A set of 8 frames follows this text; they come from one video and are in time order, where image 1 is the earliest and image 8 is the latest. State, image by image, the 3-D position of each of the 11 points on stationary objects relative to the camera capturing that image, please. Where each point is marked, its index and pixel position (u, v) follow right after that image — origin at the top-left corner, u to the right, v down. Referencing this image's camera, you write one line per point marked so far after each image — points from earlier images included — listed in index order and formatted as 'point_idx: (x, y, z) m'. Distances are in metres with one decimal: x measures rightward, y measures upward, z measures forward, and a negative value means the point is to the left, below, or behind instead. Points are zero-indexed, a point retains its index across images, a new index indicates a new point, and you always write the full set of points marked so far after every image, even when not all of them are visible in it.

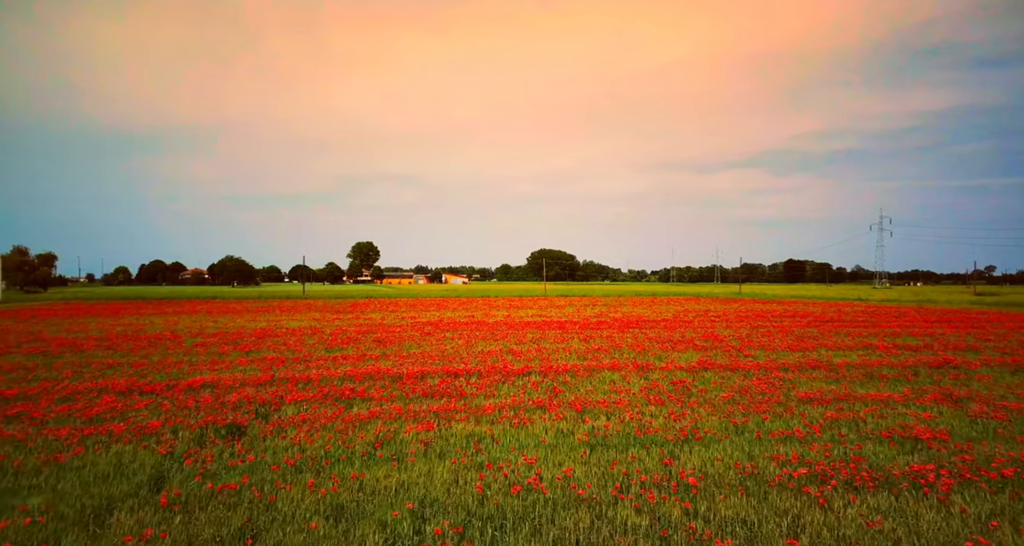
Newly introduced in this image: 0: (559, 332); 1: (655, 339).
0: (+1.5, -1.9, +19.4) m
1: (+4.1, -1.9, +17.3) m
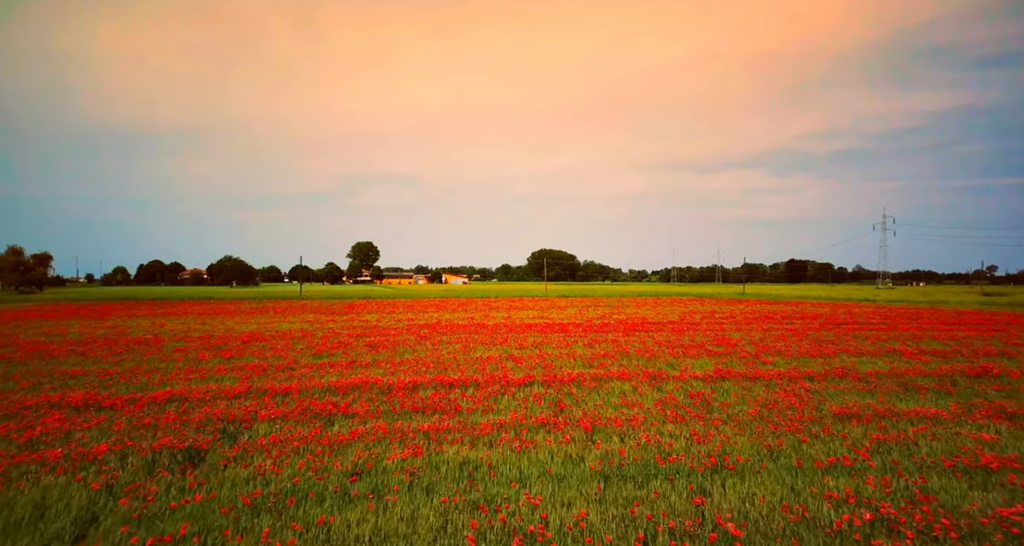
0: (+1.5, -2.0, +18.5) m
1: (+4.1, -1.9, +16.4) m
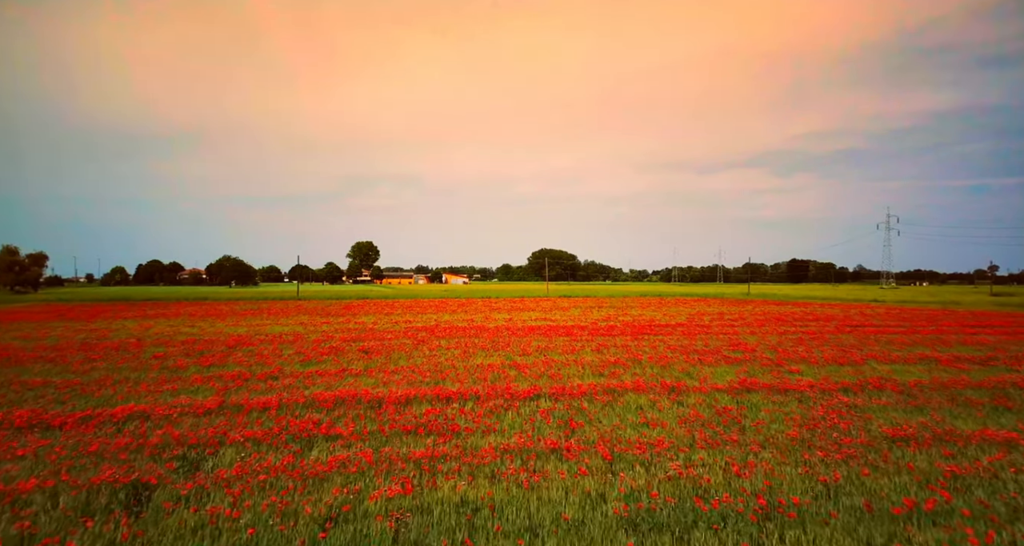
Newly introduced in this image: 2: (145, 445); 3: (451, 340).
0: (+1.6, -2.0, +17.4) m
1: (+4.1, -1.9, +15.3) m
2: (-3.9, -1.9, +6.5) m
3: (-1.8, -2.0, +17.9) m
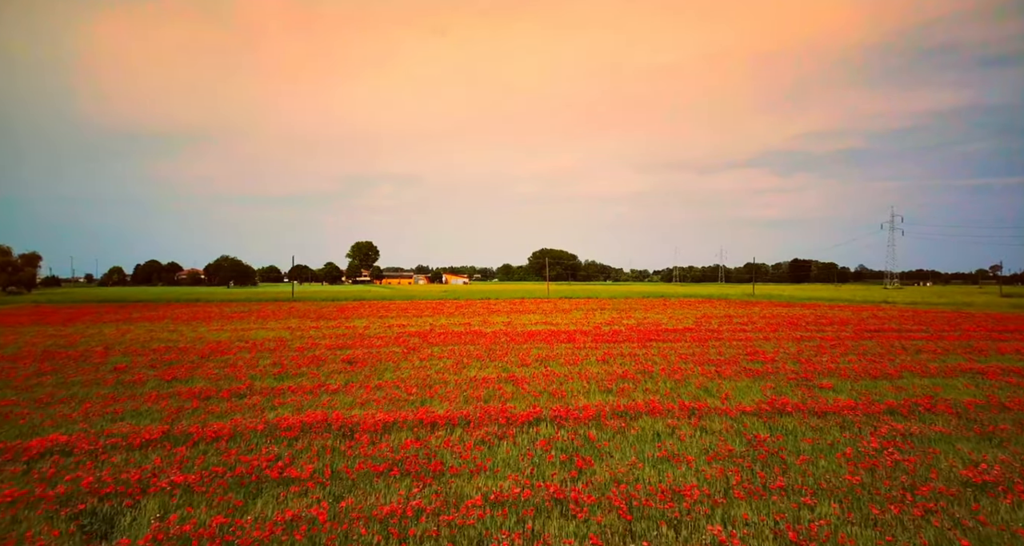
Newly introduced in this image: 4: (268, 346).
0: (+1.5, -2.0, +16.1) m
1: (+4.1, -2.0, +14.0) m
2: (-4.0, -1.9, +5.2) m
3: (-1.9, -2.1, +16.6) m
4: (-7.0, -2.1, +17.5) m
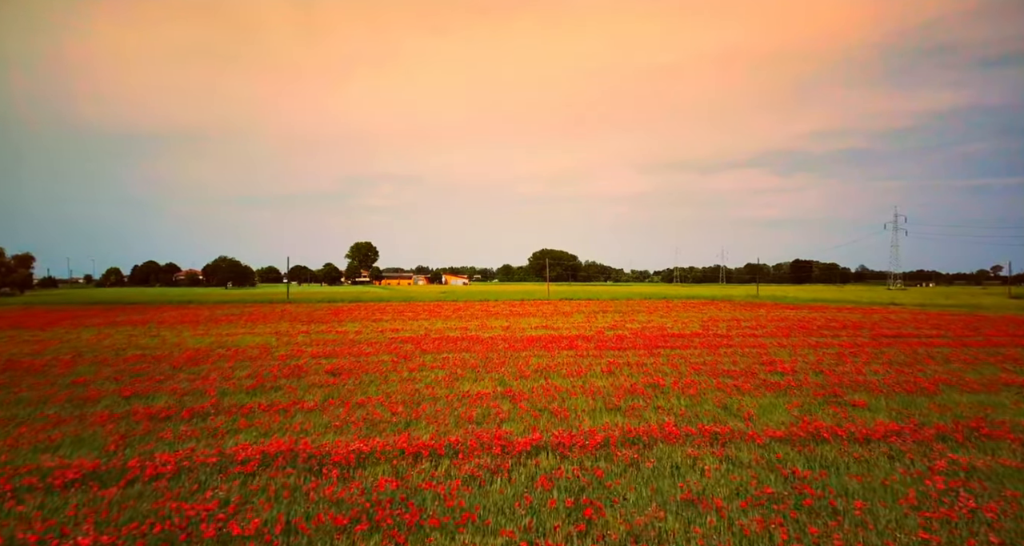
0: (+1.5, -2.1, +15.0) m
1: (+4.0, -2.1, +12.9) m
2: (-4.0, -2.0, +4.1) m
3: (-1.9, -2.1, +15.5) m
4: (-7.0, -2.2, +16.3) m
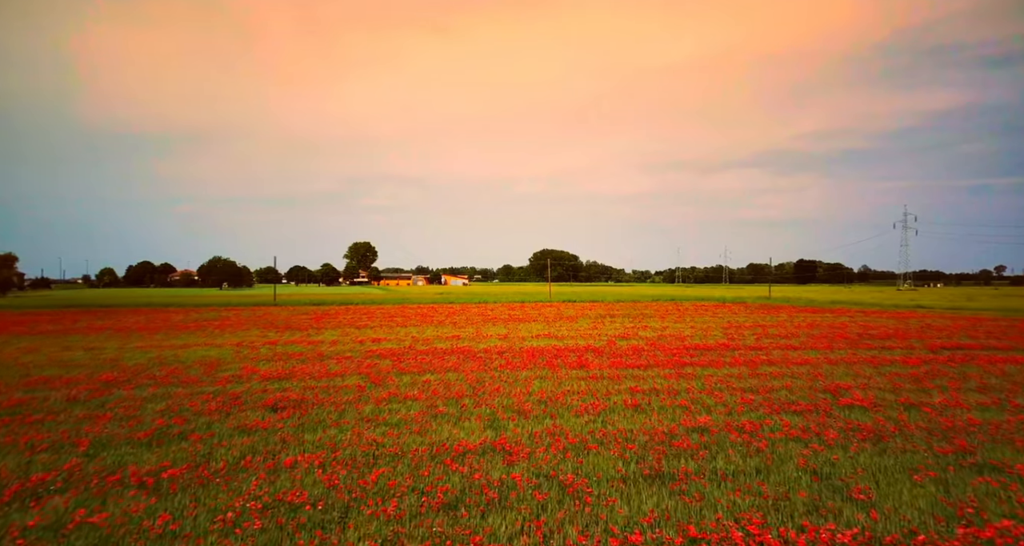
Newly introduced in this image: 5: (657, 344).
0: (+1.4, -2.2, +11.9) m
1: (+4.0, -2.1, +9.8) m
2: (-4.1, -2.0, +1.0) m
3: (-2.0, -2.2, +12.4) m
4: (-7.1, -2.2, +13.3) m
5: (+4.7, -2.3, +19.6) m
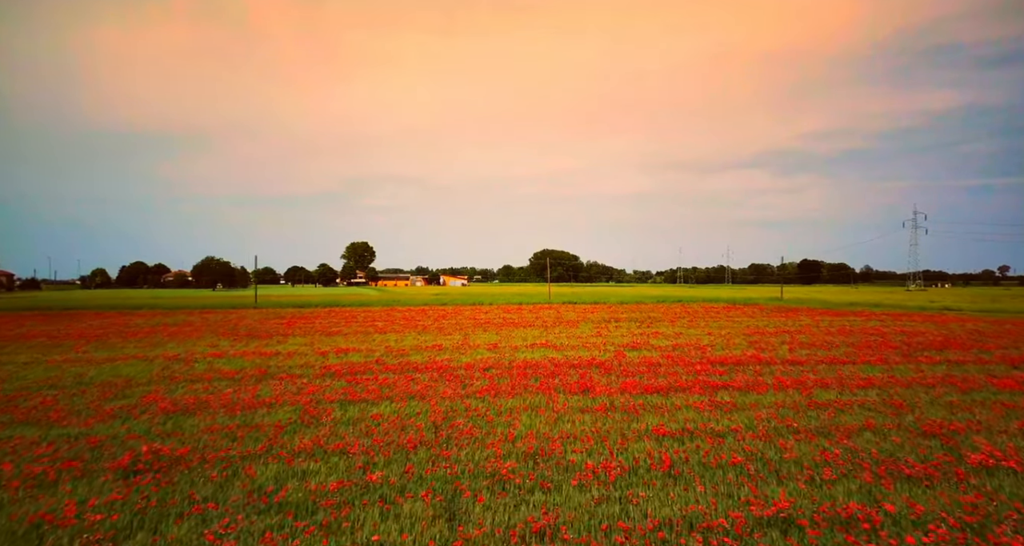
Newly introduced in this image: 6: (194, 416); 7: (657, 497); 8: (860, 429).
0: (+1.1, -2.1, +8.6) m
1: (+3.7, -2.1, +6.5) m
2: (-4.4, -2.0, -2.3) m
3: (-2.3, -2.2, +9.1) m
4: (-7.4, -2.2, +10.0) m
5: (+4.4, -2.3, +16.3) m
6: (-5.0, -2.2, +9.5) m
7: (+1.5, -2.1, +5.9) m
8: (+5.0, -2.1, +8.6) m
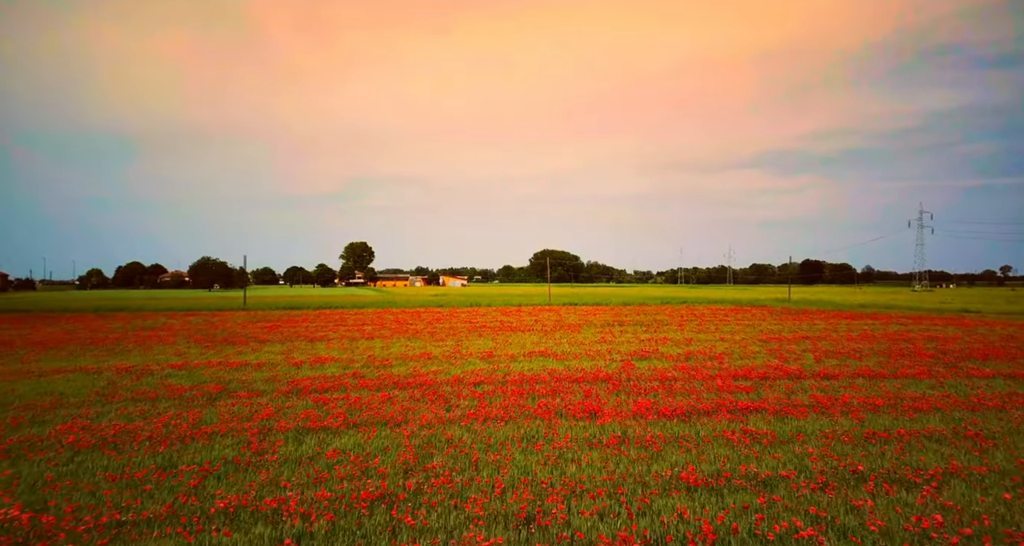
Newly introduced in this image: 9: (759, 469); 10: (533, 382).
0: (+1.0, -2.2, +6.7) m
1: (+3.5, -2.1, +4.6) m
2: (-4.6, -2.0, -4.2) m
3: (-2.4, -2.2, +7.2) m
4: (-7.5, -2.2, +8.1) m
5: (+4.3, -2.3, +14.4) m
6: (-5.1, -2.2, +7.6) m
7: (+1.3, -2.2, +4.0) m
8: (+4.9, -2.2, +6.7) m
9: (+2.9, -2.2, +6.9) m
10: (+0.4, -2.3, +12.5) m
